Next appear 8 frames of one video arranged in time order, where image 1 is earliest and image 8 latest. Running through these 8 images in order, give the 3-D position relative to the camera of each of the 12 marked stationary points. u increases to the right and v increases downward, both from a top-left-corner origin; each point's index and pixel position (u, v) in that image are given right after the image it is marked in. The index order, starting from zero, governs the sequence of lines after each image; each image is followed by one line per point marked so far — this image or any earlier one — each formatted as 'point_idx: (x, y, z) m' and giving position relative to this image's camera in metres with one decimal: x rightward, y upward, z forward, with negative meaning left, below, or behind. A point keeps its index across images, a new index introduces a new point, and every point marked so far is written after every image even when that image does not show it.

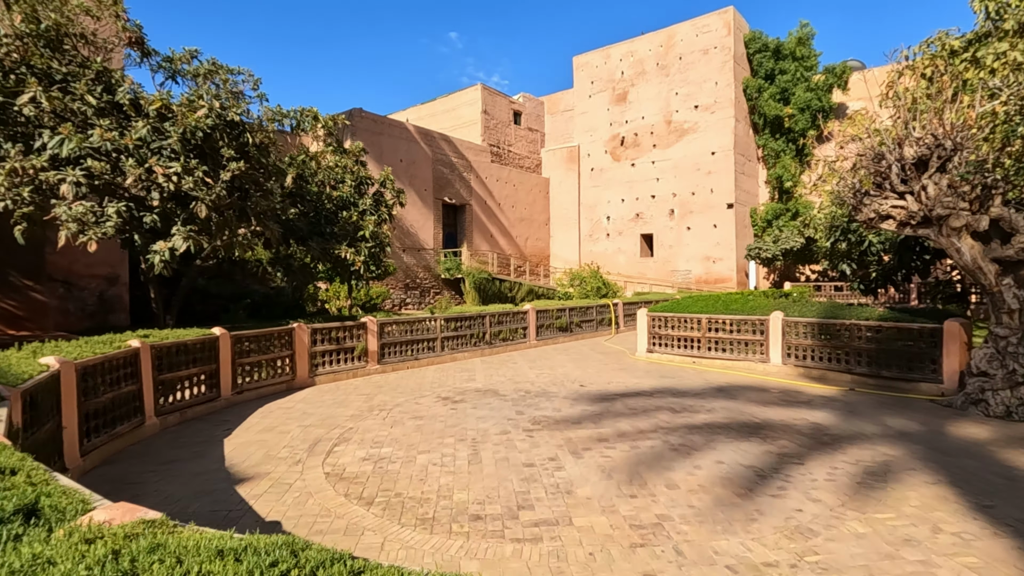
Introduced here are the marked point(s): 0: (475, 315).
0: (-0.8, -0.5, +10.9) m
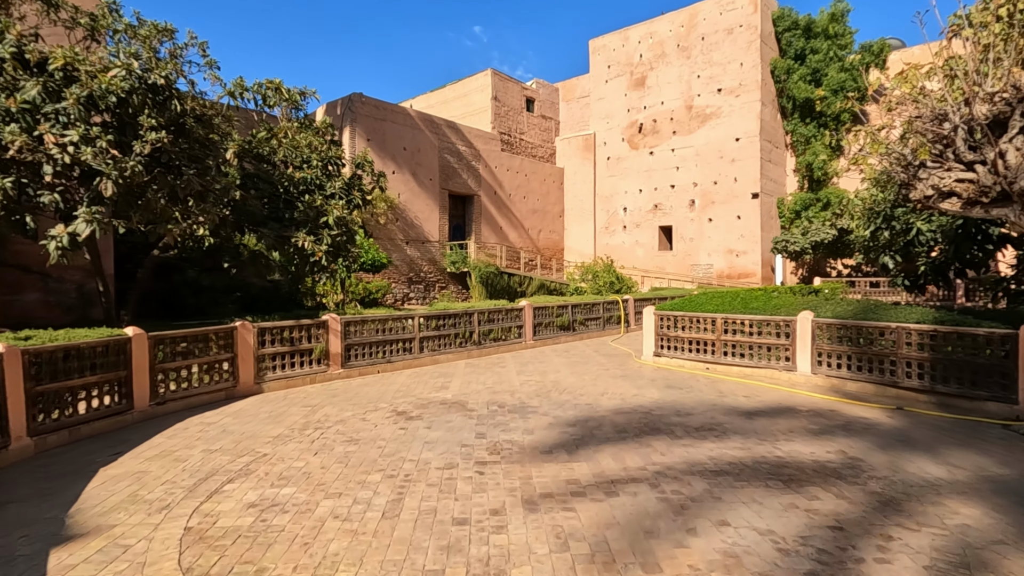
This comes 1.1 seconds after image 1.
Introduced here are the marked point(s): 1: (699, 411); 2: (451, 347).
0: (-0.9, -0.4, +9.7) m
1: (+2.0, -1.3, +5.8) m
2: (-1.1, -1.1, +9.5) m
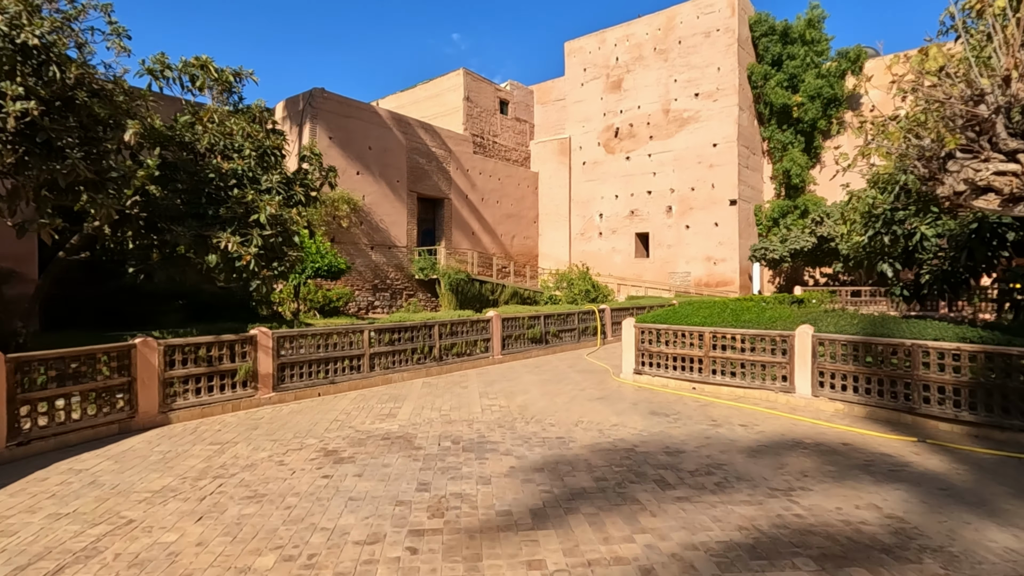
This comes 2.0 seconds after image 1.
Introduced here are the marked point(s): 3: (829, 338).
0: (-1.5, -0.6, +8.6) m
1: (+1.6, -1.5, +4.9) m
2: (-1.7, -1.2, +8.4) m
3: (+3.8, -0.6, +6.4) m
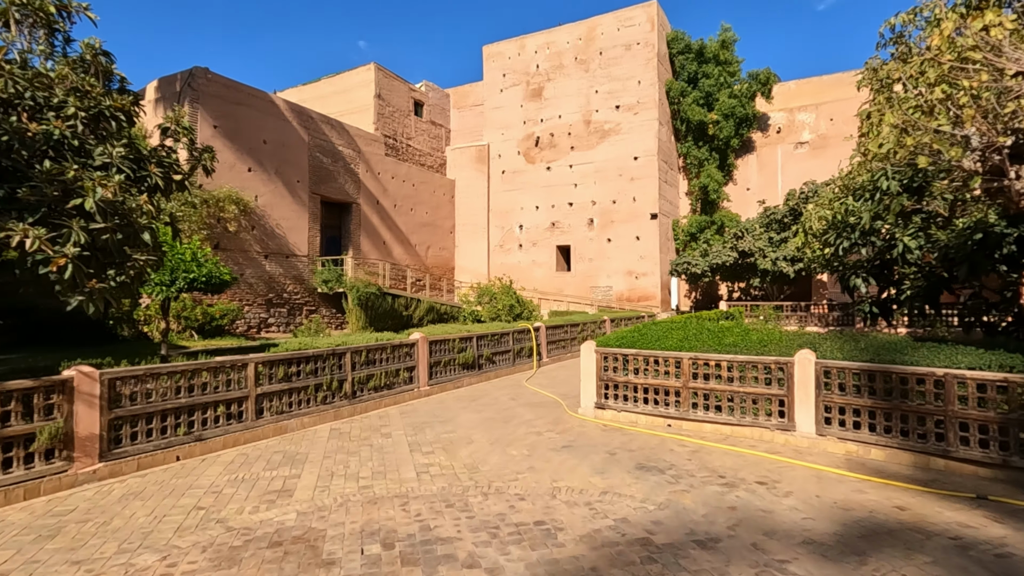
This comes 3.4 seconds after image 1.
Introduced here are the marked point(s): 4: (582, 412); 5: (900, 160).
0: (-2.3, -0.8, +6.7) m
1: (+1.4, -1.6, +3.5) m
2: (-2.5, -1.4, +6.4) m
3: (+3.3, -0.8, +5.4) m
4: (+0.9, -1.6, +7.1) m
5: (+5.0, +1.7, +6.9) m
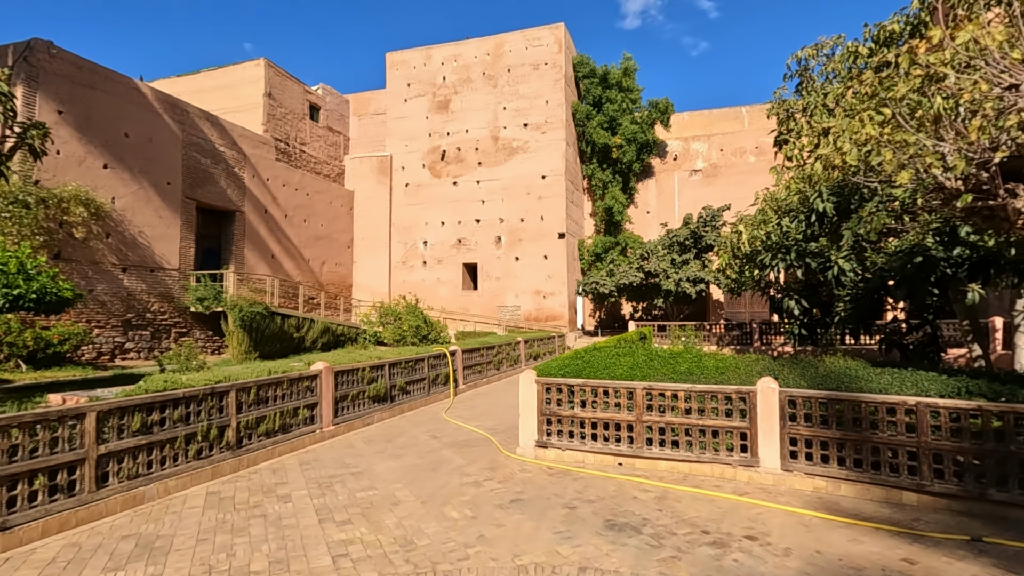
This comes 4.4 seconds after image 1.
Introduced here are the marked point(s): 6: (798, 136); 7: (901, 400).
0: (-3.0, -1.0, +5.2) m
1: (+1.3, -1.7, +2.8) m
2: (-3.1, -1.6, +4.9) m
3: (+2.7, -1.0, +5.0) m
4: (+0.1, -1.9, +6.2) m
5: (+4.1, +1.4, +6.9) m
6: (+5.0, +2.7, +9.5) m
7: (+3.3, -1.0, +4.6) m
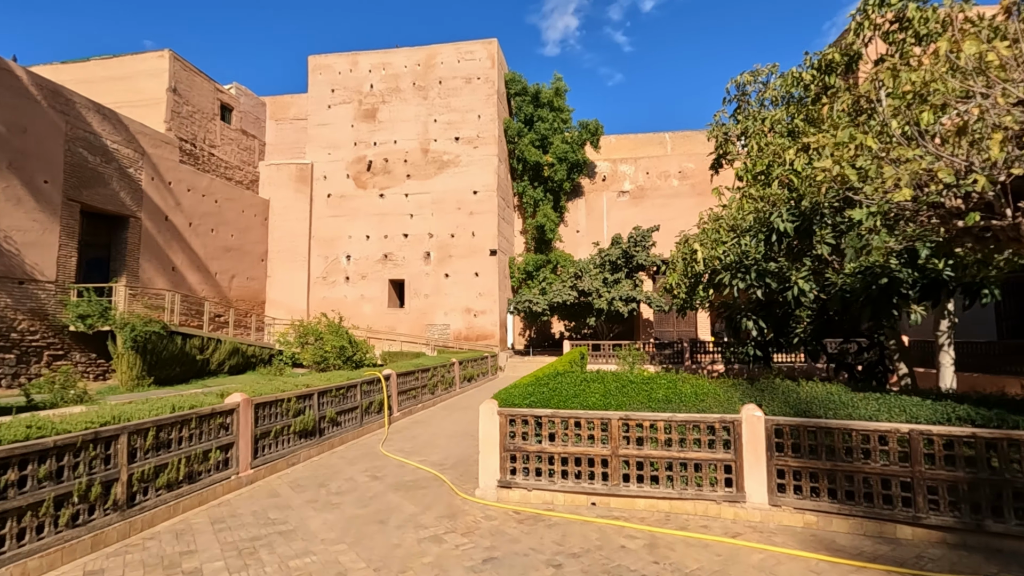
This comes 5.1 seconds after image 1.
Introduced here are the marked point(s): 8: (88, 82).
0: (-3.3, -1.1, +4.0) m
1: (+1.3, -1.8, +2.2) m
2: (-3.3, -1.7, +3.7) m
3: (+2.4, -1.2, +4.7) m
4: (-0.3, -2.1, +5.5) m
5: (+3.6, +1.1, +6.9) m
6: (+4.1, +2.3, +9.6) m
7: (+3.1, -1.1, +4.4) m
8: (-15.5, +7.5, +19.6) m
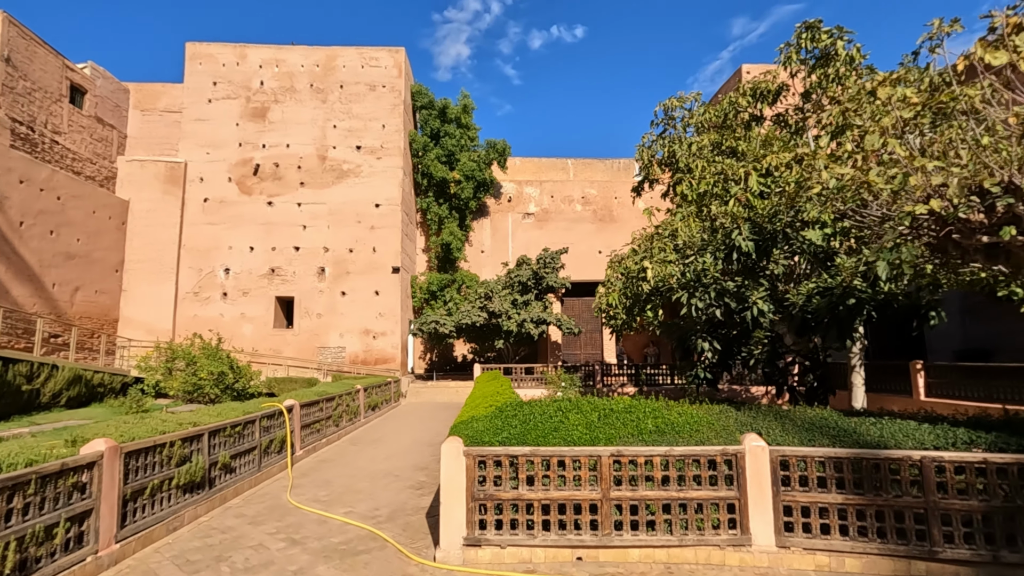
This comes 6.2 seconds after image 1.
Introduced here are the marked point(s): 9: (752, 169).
0: (-3.1, -1.1, +2.4) m
1: (+1.7, -1.8, +1.6) m
2: (-3.1, -1.7, +2.1) m
3: (+2.3, -1.3, +4.3) m
4: (-0.6, -2.2, +4.4) m
5: (+3.0, +0.8, +6.8) m
6: (+2.9, +1.9, +9.5) m
7: (+3.0, -1.3, +4.1) m
8: (-18.2, +7.2, +15.5) m
9: (+3.3, +1.6, +7.4) m
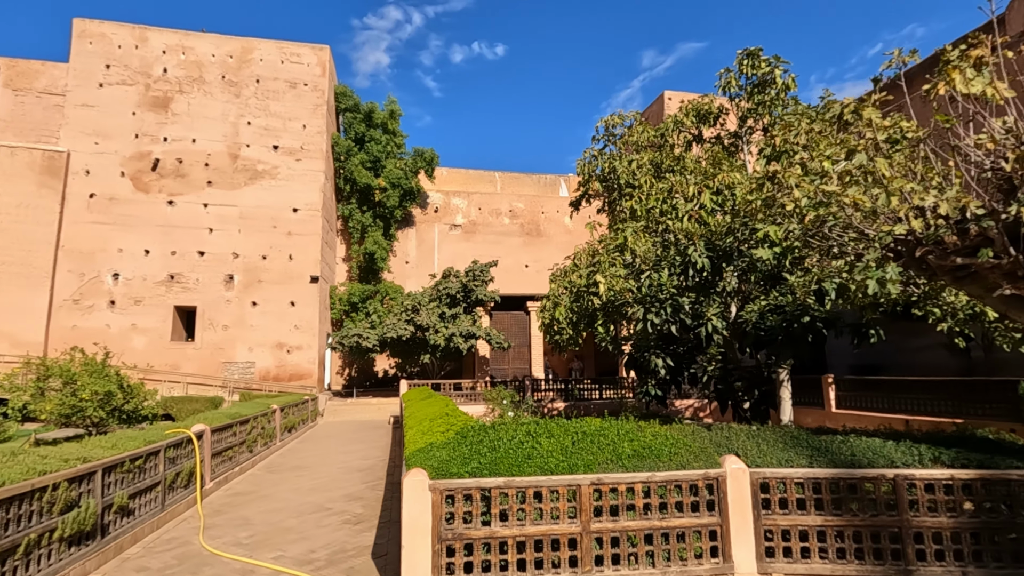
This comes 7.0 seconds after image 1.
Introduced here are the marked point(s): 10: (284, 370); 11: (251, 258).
0: (-3.0, -1.1, +1.5) m
1: (+1.9, -1.9, +1.4) m
2: (-2.9, -1.7, +1.2) m
3: (+2.1, -1.5, +4.2) m
4: (-0.8, -2.3, +3.8) m
5: (+2.4, +0.6, +6.8) m
6: (+1.9, +1.7, +9.5) m
7: (+2.8, -1.4, +4.1) m
8: (-19.8, +7.2, +12.2) m
9: (+2.6, +1.4, +7.5) m
10: (-8.0, -2.9, +18.9) m
11: (-9.4, +1.1, +19.3) m
